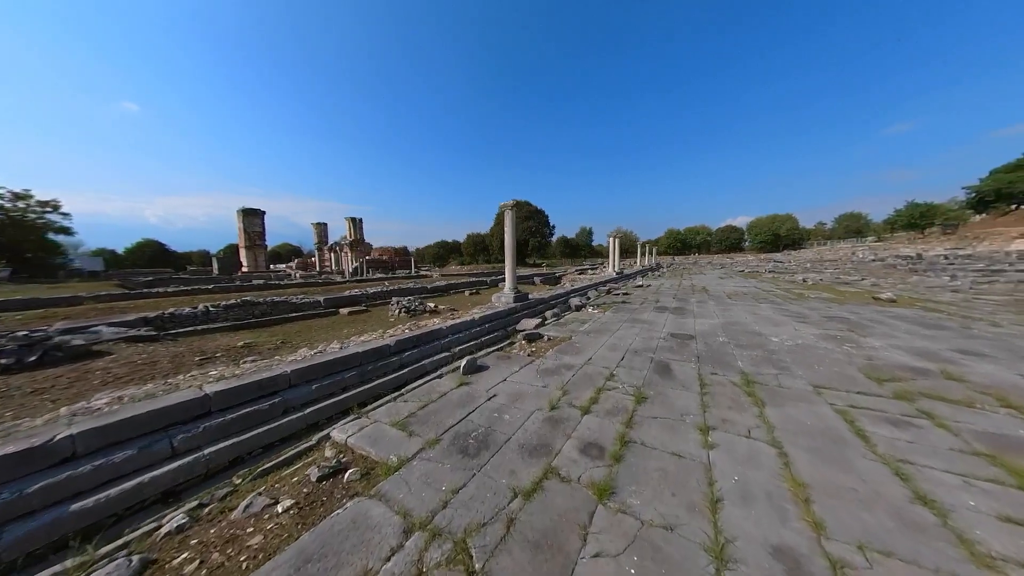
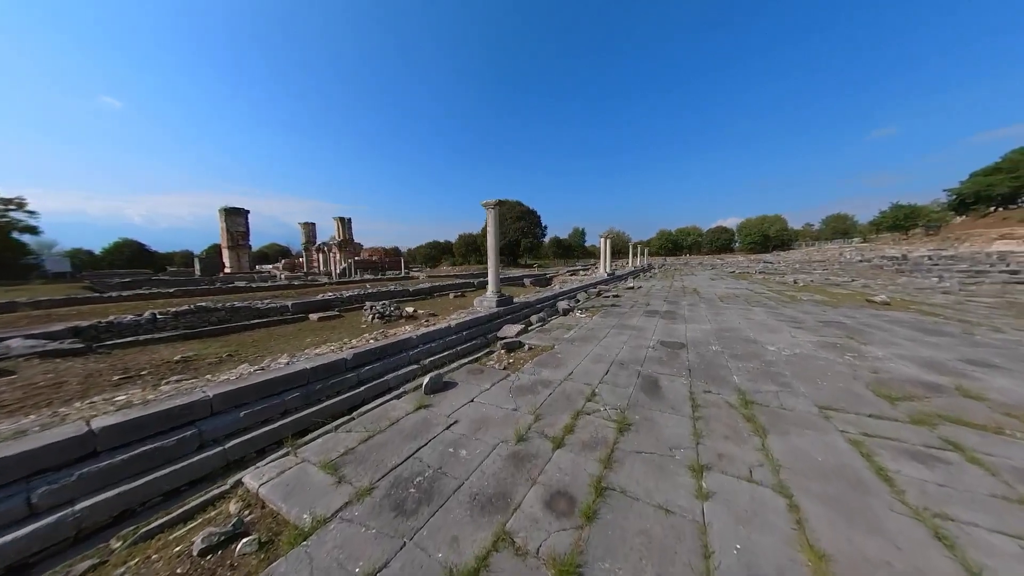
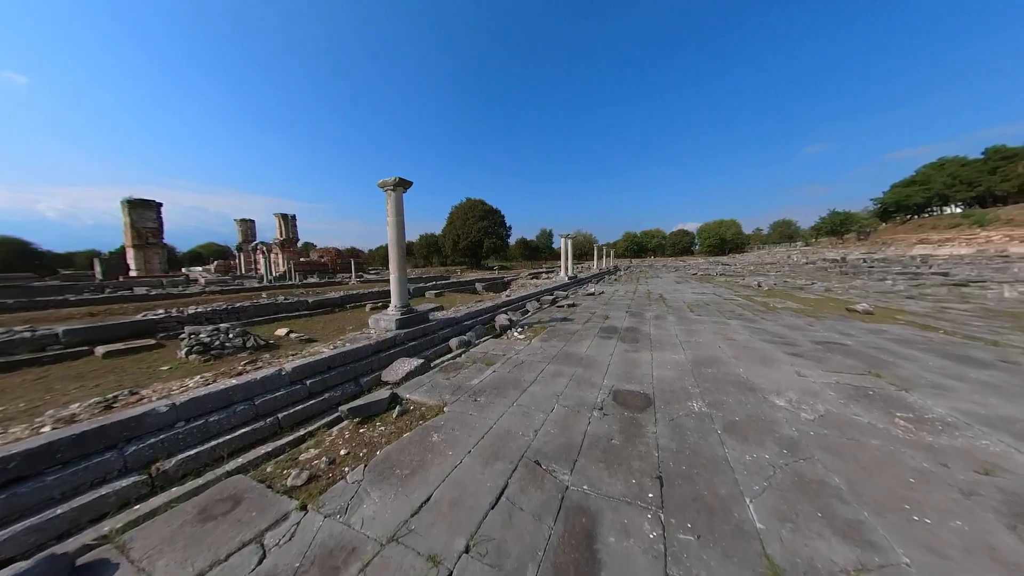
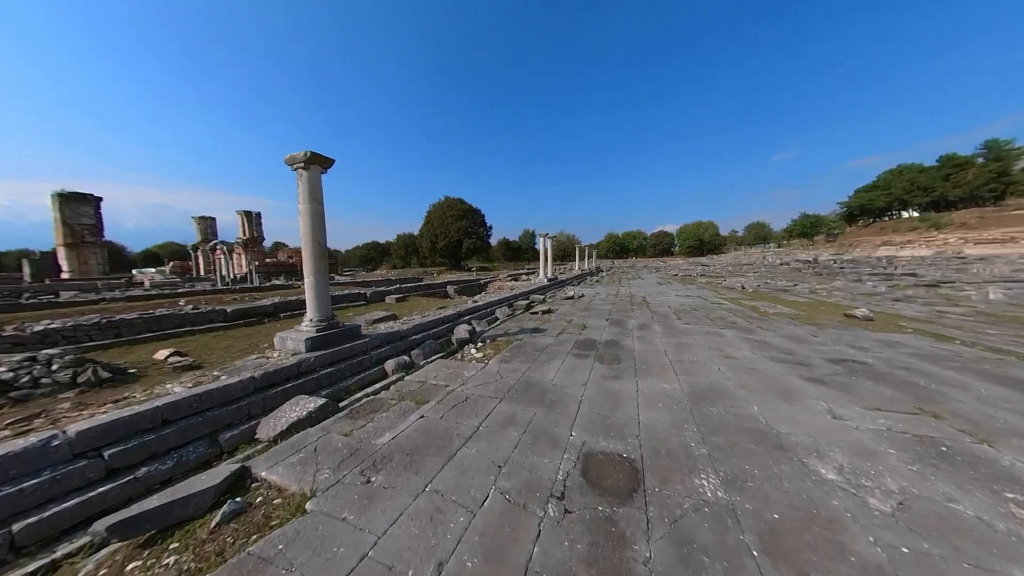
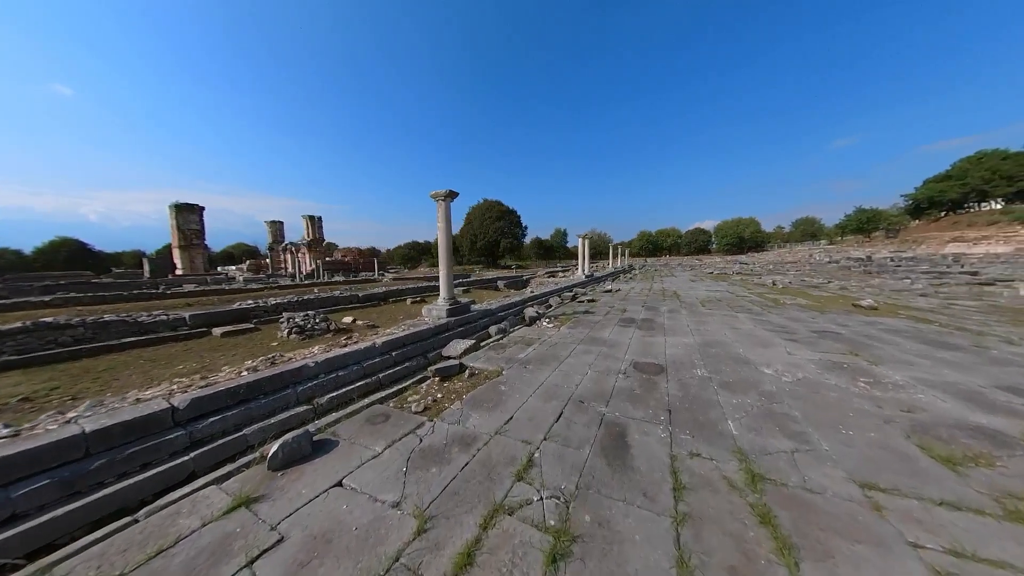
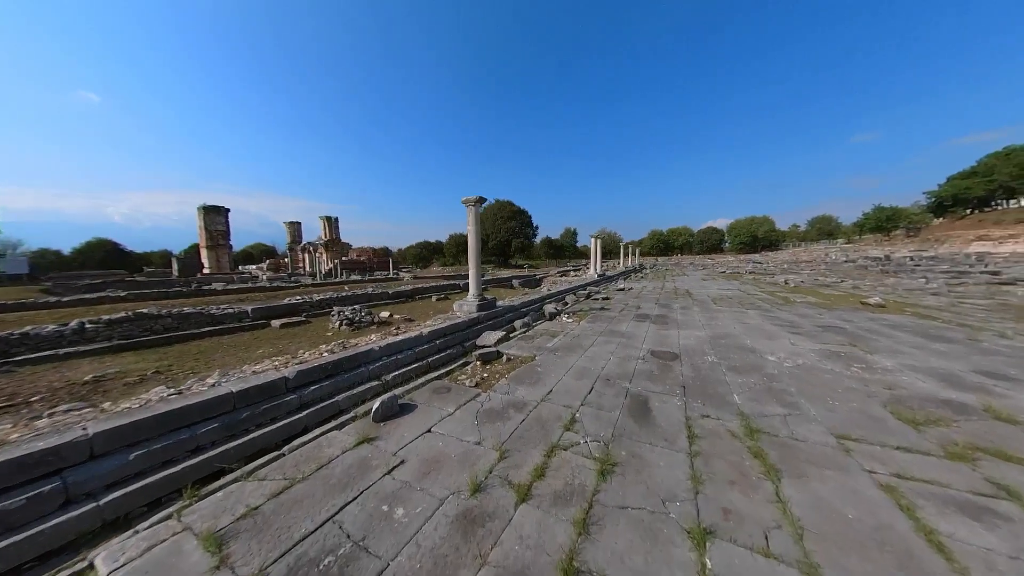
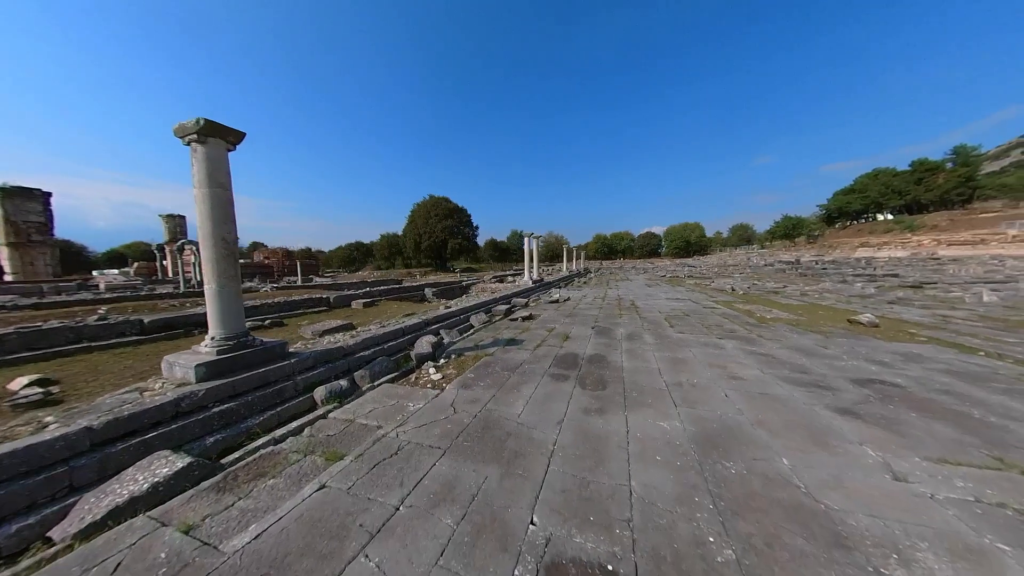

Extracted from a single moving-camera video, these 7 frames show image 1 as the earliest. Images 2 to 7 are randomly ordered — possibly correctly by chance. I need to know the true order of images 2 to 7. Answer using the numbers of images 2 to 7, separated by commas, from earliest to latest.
2, 6, 5, 3, 4, 7
